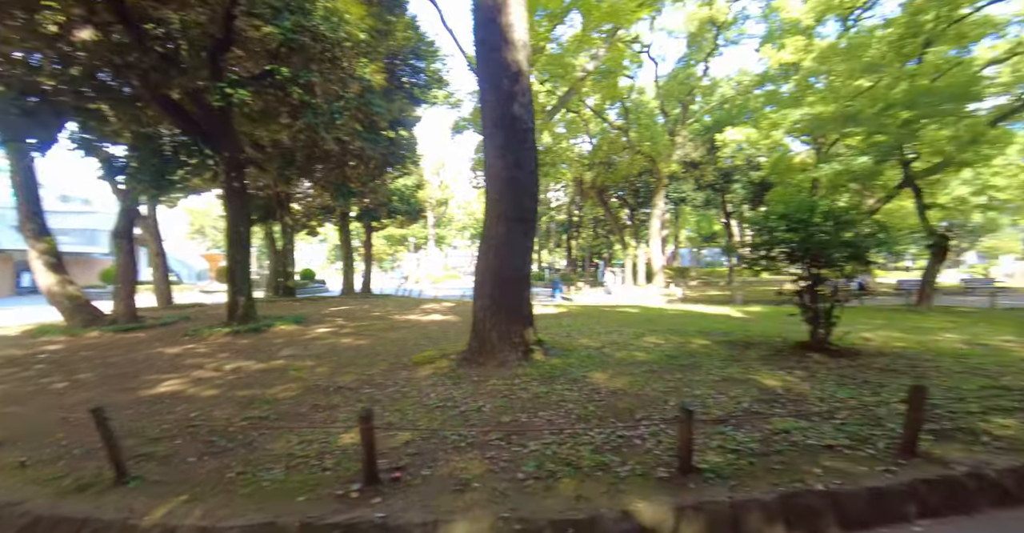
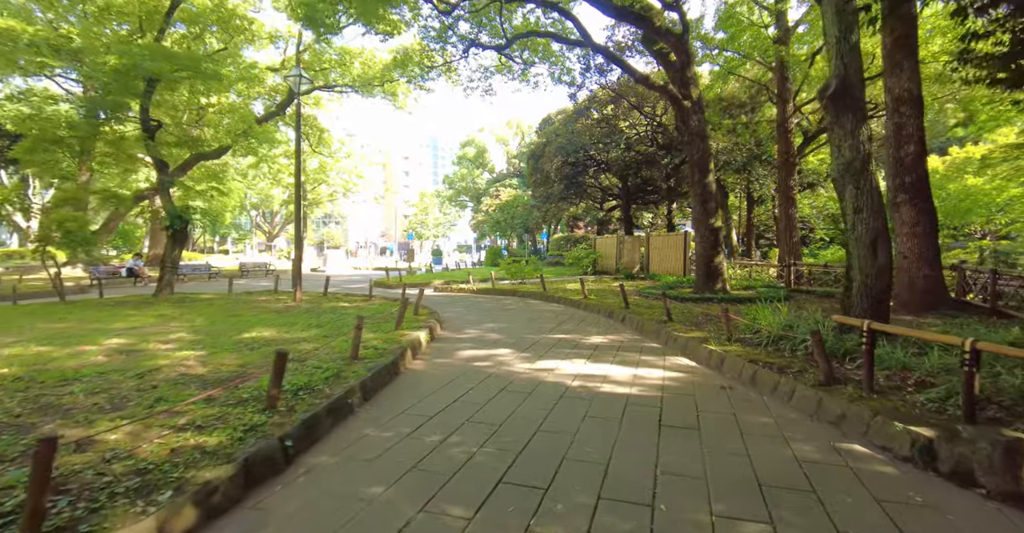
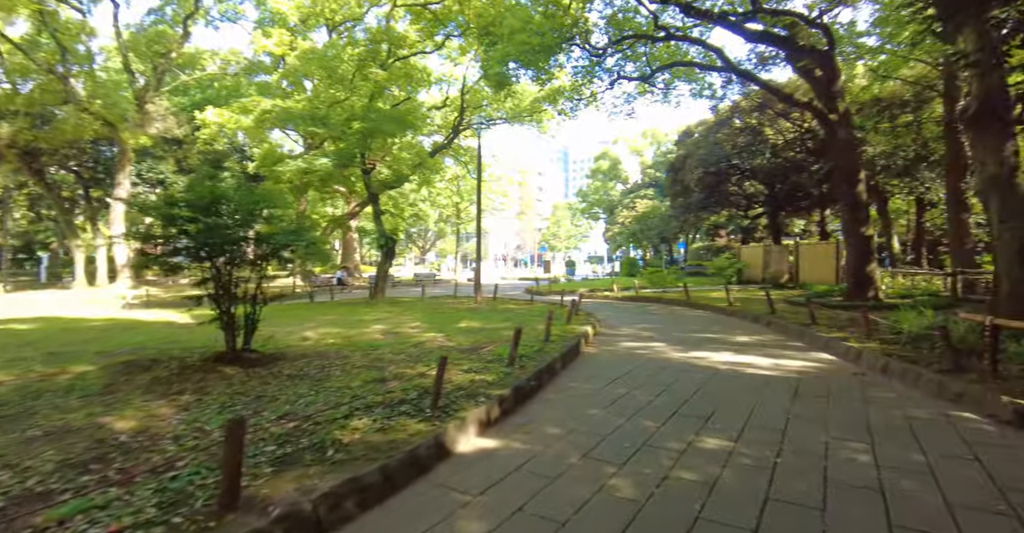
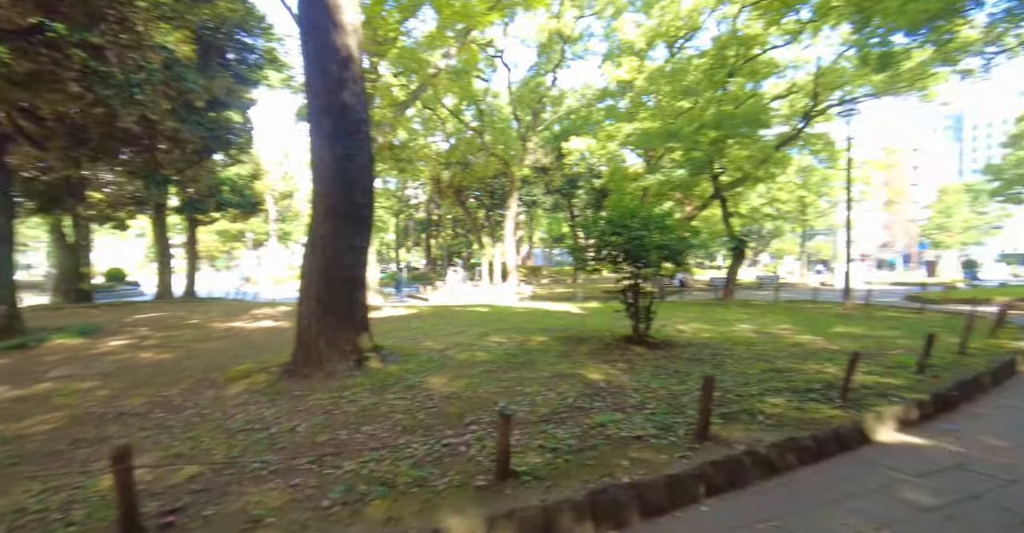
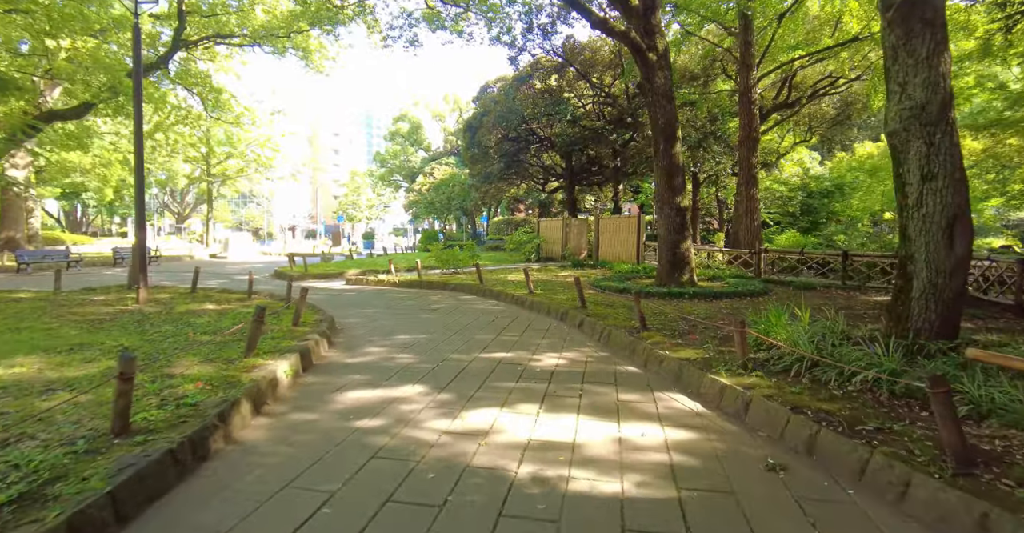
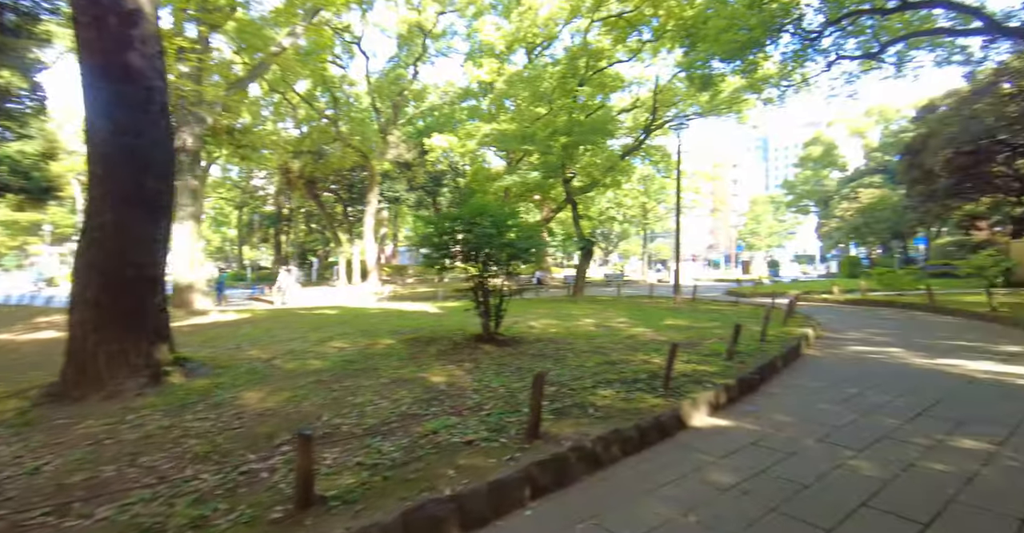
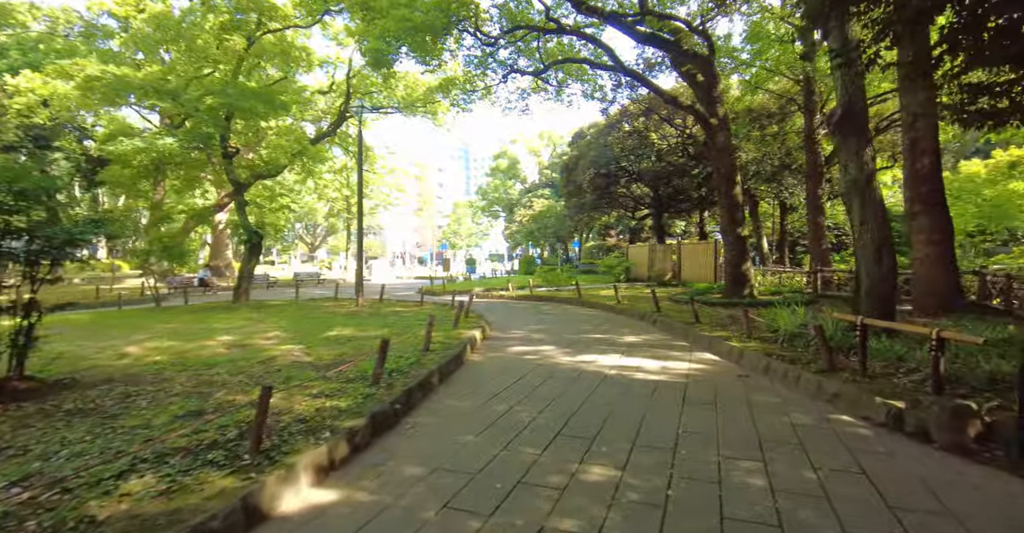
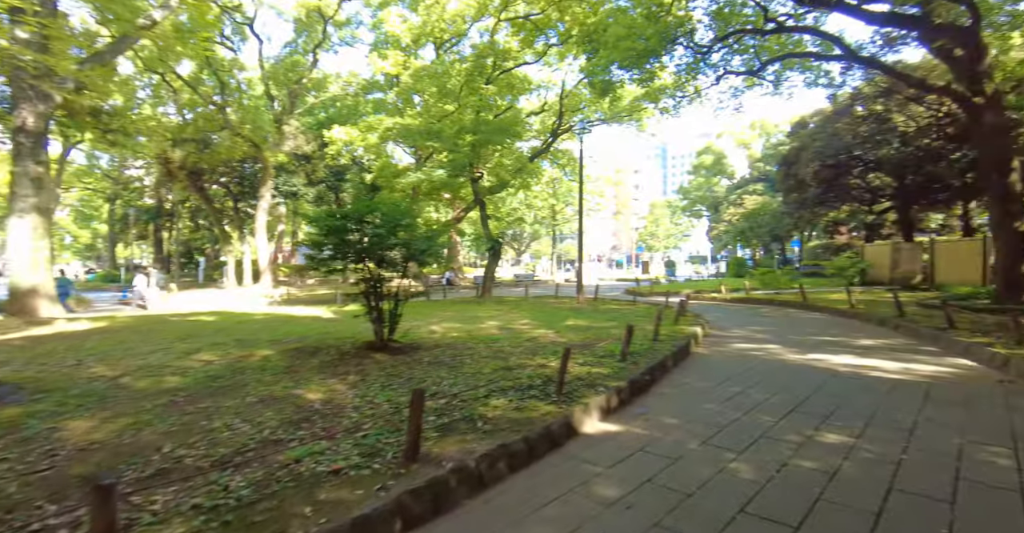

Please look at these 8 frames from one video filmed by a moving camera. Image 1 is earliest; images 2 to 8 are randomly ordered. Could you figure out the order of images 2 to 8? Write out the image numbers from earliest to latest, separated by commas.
4, 6, 8, 3, 7, 2, 5
